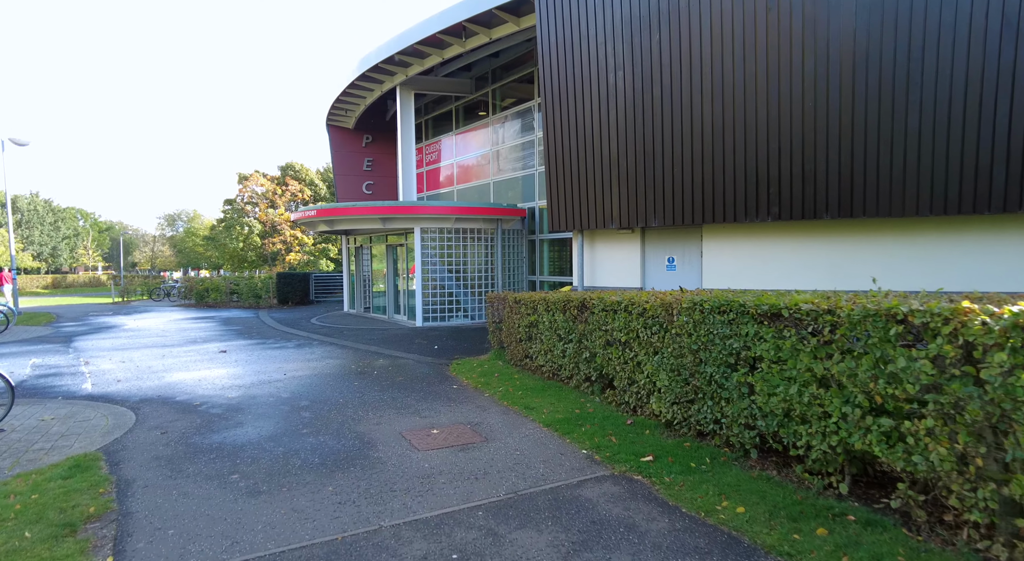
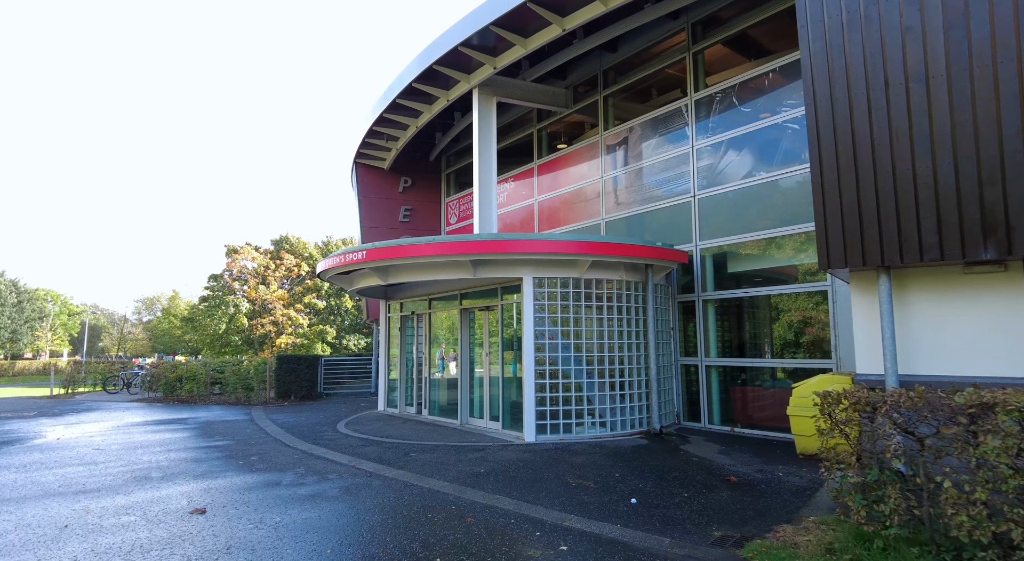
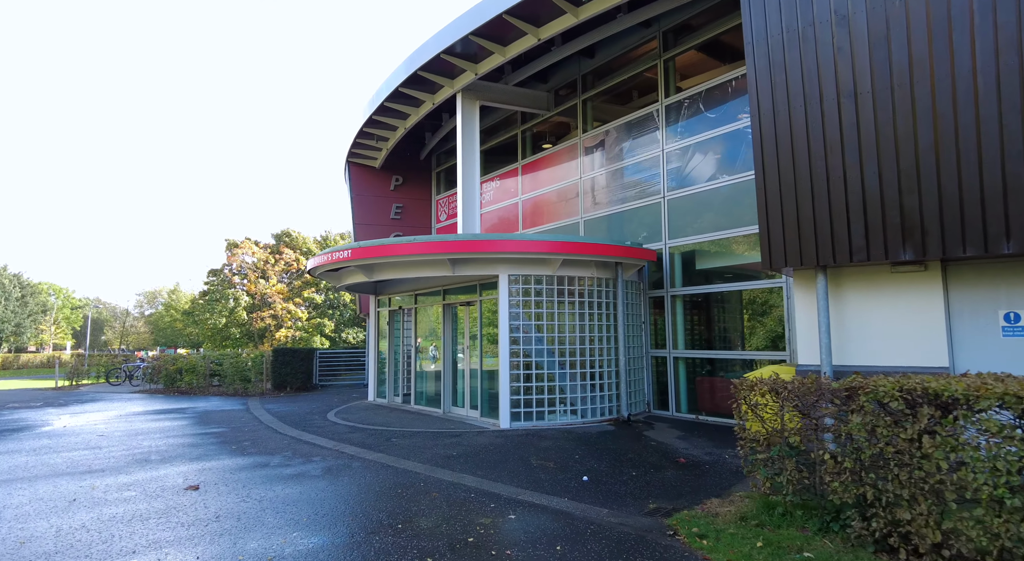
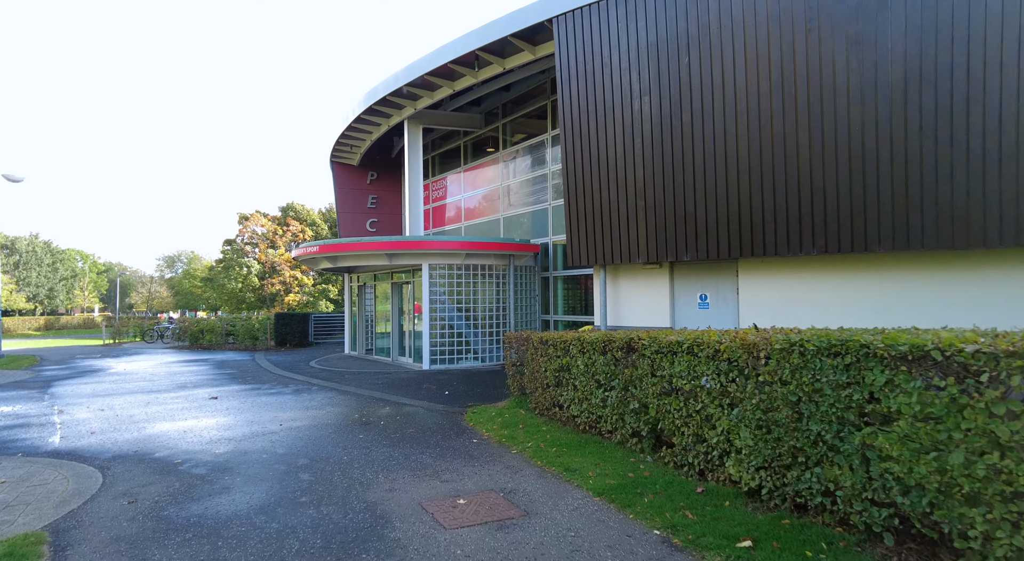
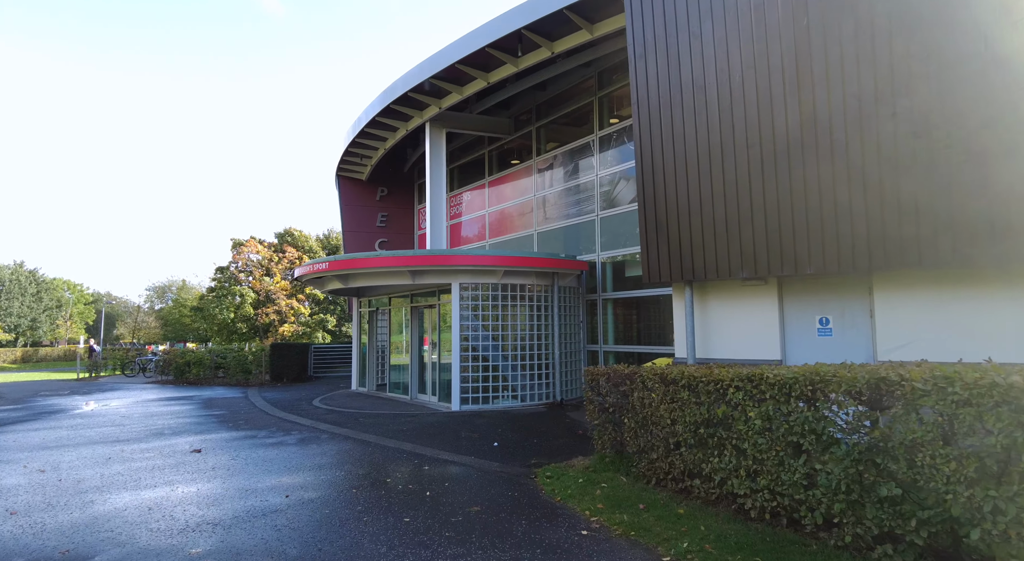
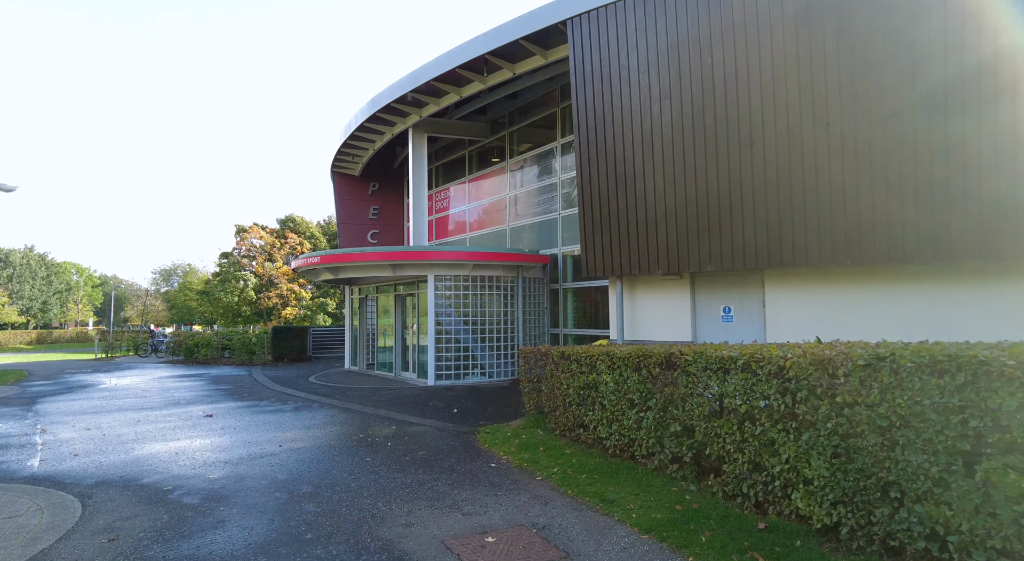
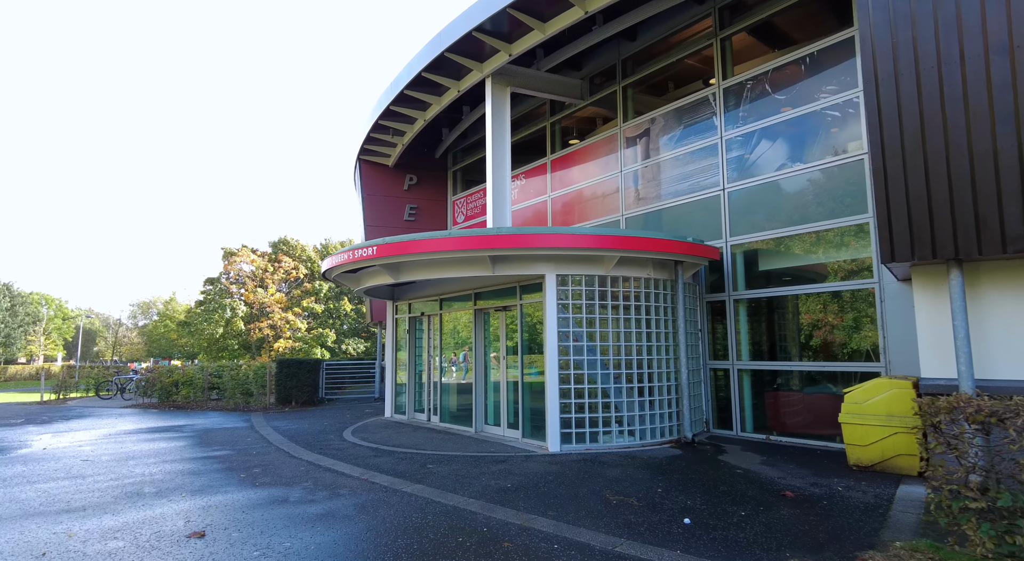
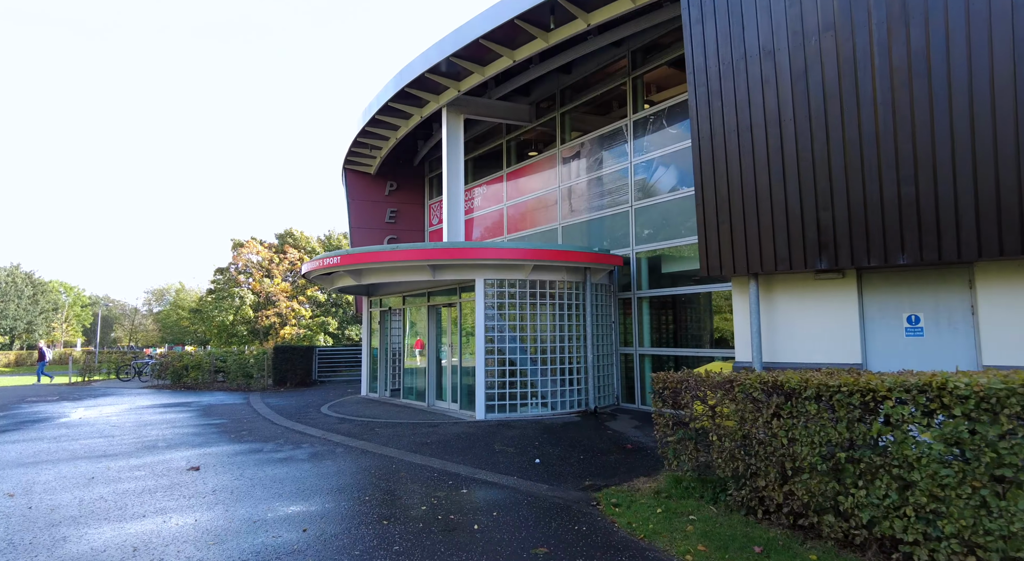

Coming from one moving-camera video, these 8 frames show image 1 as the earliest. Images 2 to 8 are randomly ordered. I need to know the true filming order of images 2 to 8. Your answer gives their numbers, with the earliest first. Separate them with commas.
4, 6, 5, 8, 3, 2, 7
